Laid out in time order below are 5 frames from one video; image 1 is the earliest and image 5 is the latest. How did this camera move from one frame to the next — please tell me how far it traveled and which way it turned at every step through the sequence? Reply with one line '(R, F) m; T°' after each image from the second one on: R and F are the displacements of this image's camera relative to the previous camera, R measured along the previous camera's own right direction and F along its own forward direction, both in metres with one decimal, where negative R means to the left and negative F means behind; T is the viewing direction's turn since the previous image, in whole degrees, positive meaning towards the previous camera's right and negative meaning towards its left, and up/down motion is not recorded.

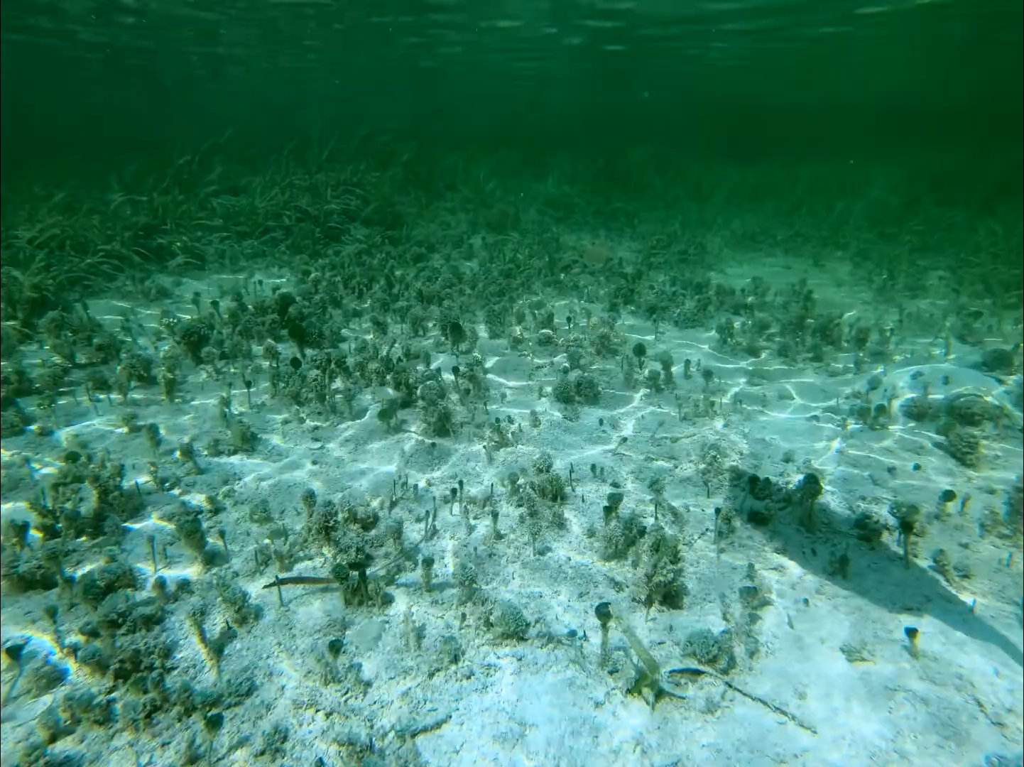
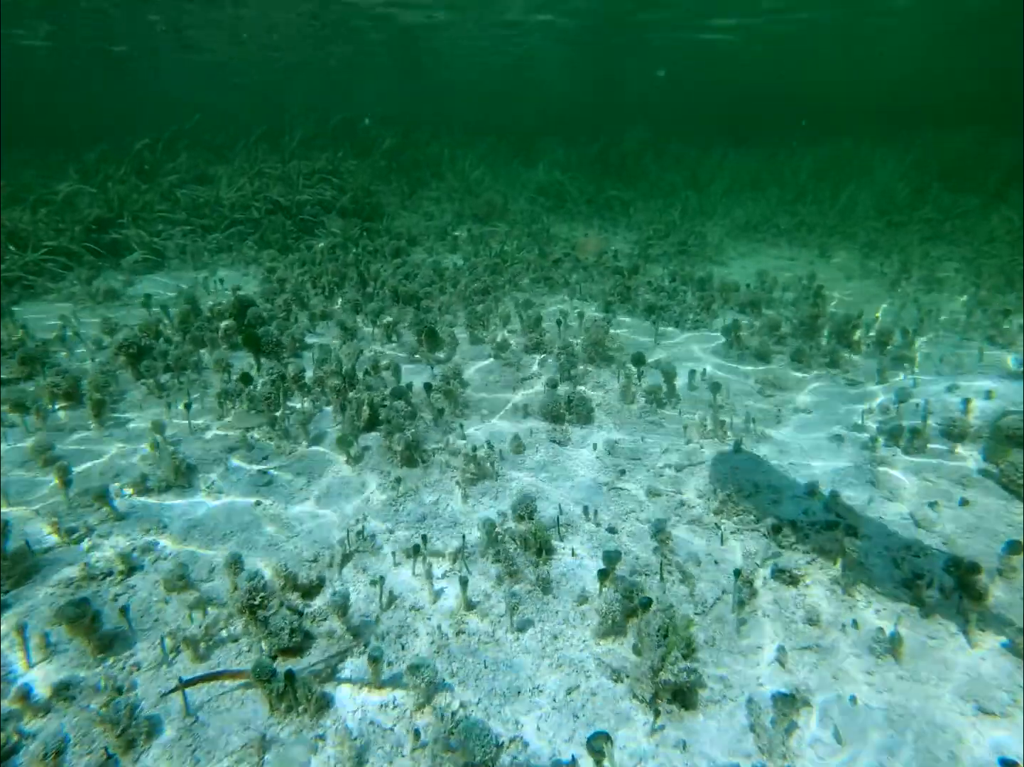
(+0.1, +0.8) m; 0°
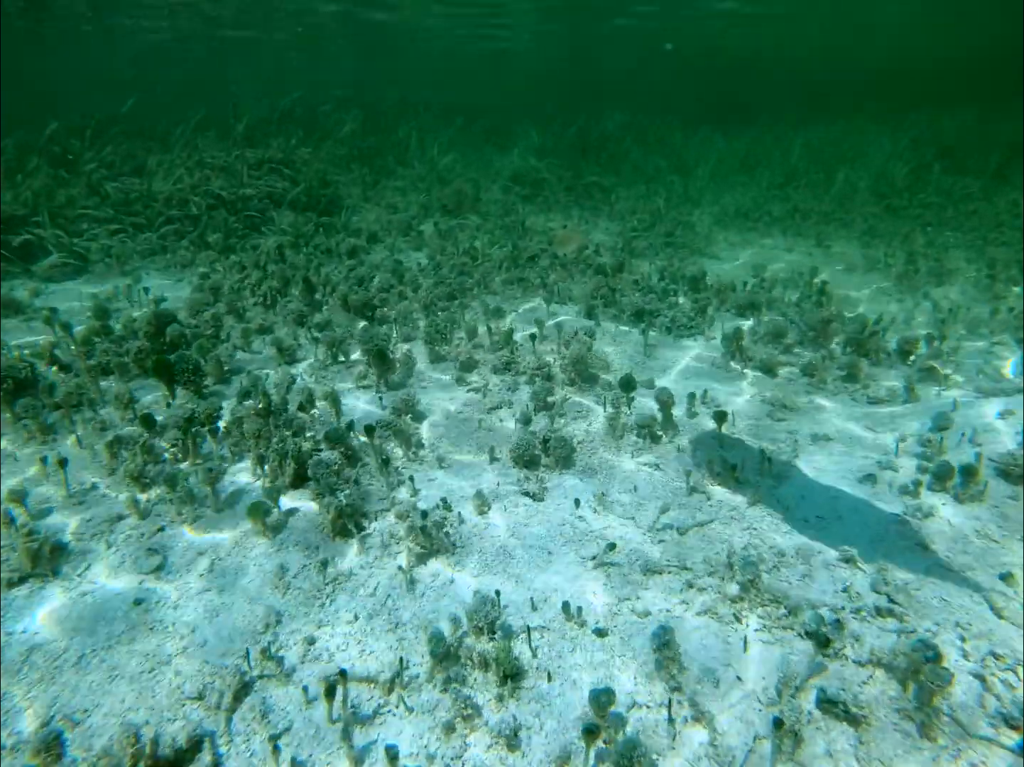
(+0.2, +1.1) m; +1°
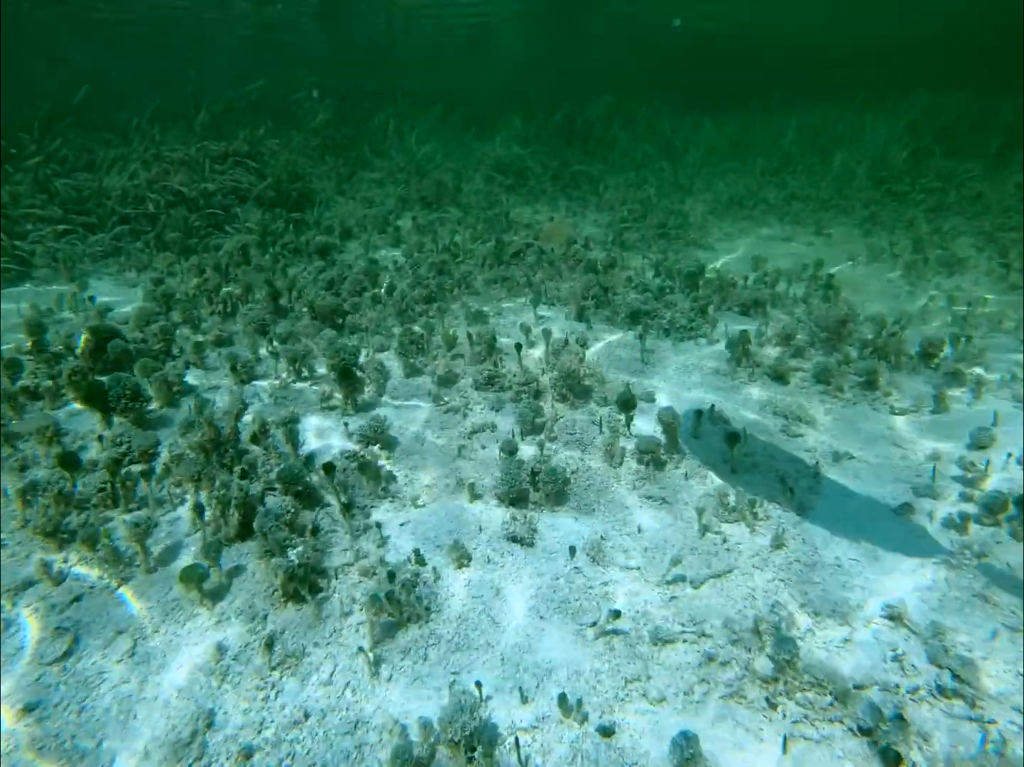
(0.0, +0.6) m; +1°
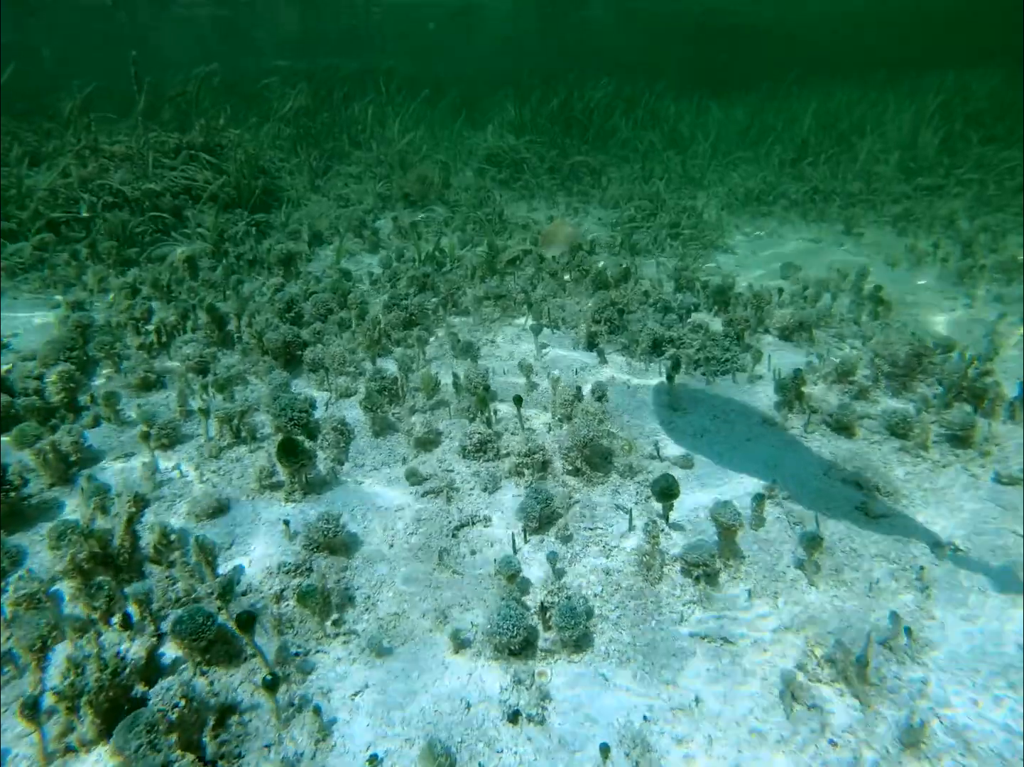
(0.0, +1.2) m; +1°
